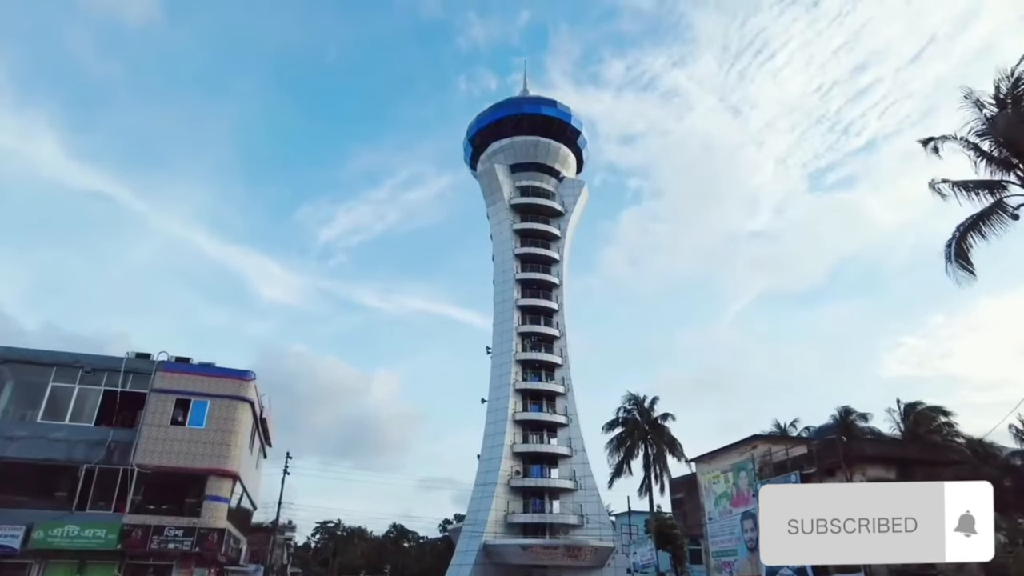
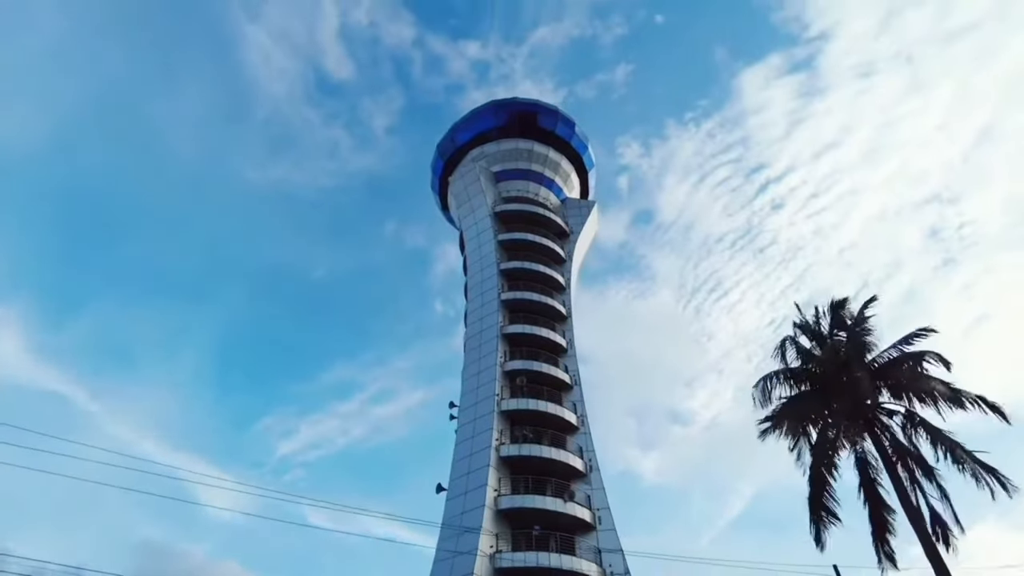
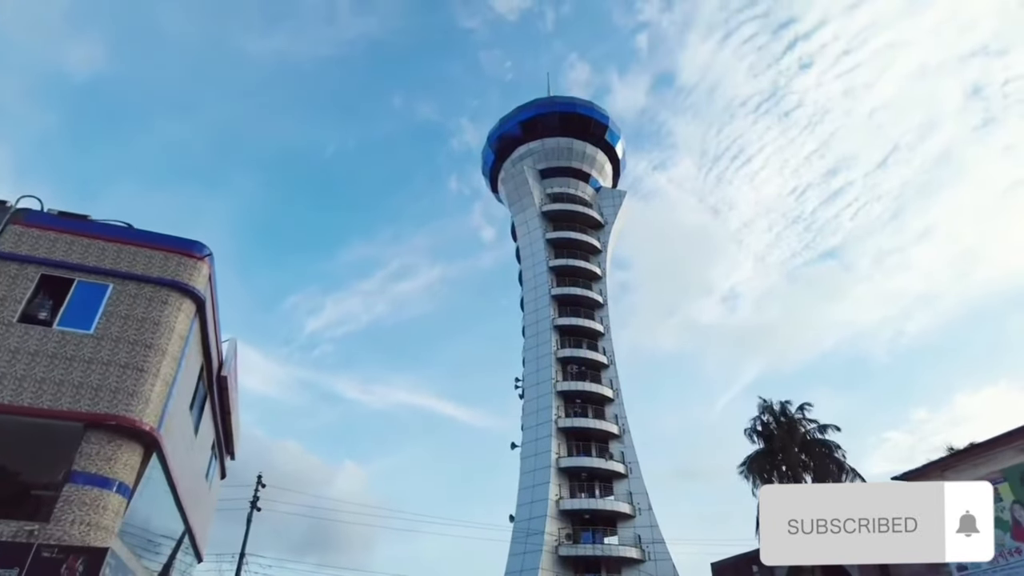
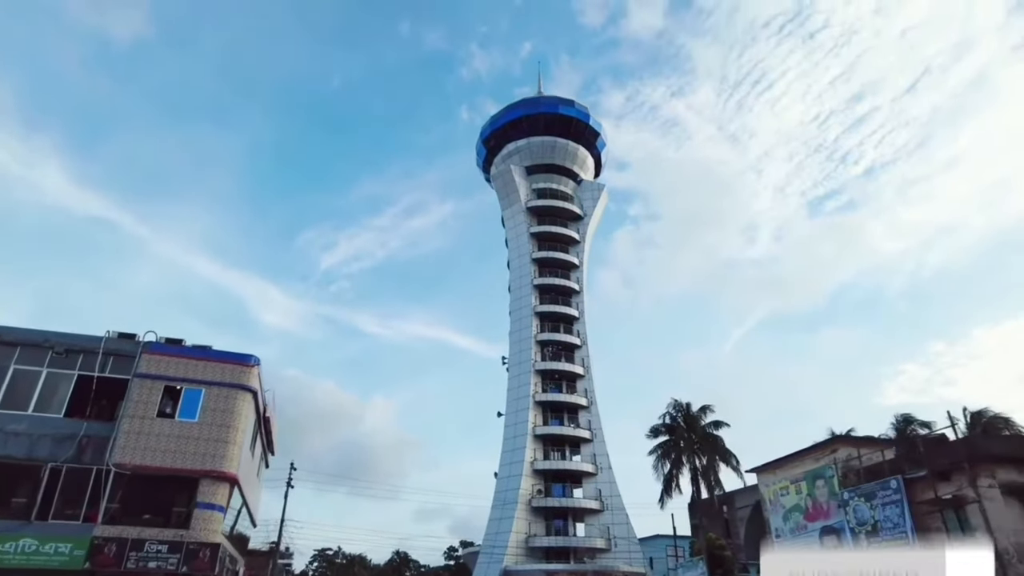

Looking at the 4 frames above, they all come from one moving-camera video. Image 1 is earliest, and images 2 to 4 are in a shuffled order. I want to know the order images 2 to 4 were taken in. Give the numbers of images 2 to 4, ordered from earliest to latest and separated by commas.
4, 3, 2
